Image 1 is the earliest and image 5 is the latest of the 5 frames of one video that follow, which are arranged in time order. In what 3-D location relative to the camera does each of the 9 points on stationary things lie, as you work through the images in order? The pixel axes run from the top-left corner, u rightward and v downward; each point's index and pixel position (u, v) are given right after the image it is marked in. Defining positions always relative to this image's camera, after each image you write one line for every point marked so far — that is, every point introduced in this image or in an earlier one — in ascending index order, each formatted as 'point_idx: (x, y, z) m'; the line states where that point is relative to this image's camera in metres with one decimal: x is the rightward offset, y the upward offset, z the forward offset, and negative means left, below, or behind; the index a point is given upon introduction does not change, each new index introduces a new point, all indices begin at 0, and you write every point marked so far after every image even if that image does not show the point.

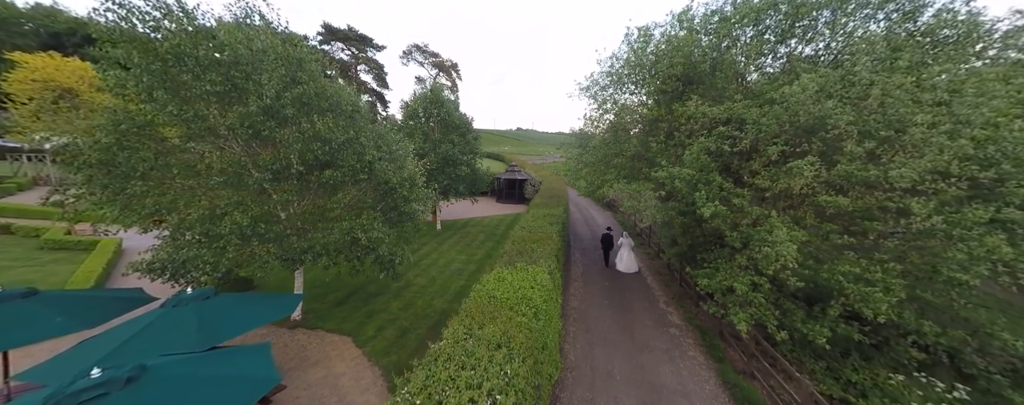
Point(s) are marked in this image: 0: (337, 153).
0: (-4.1, +1.2, +7.2) m
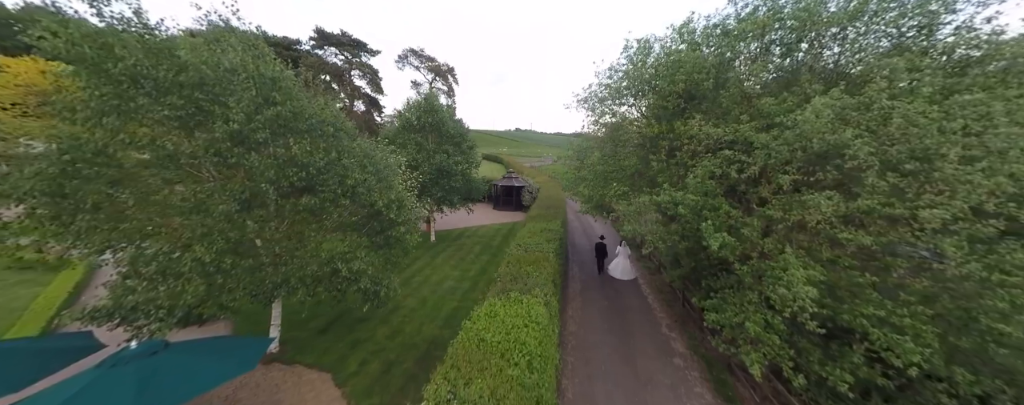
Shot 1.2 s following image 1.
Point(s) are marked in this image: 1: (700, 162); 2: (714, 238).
0: (-4.3, +0.6, +6.6) m
1: (+4.6, +1.0, +7.5) m
2: (+4.0, -0.7, +6.0) m
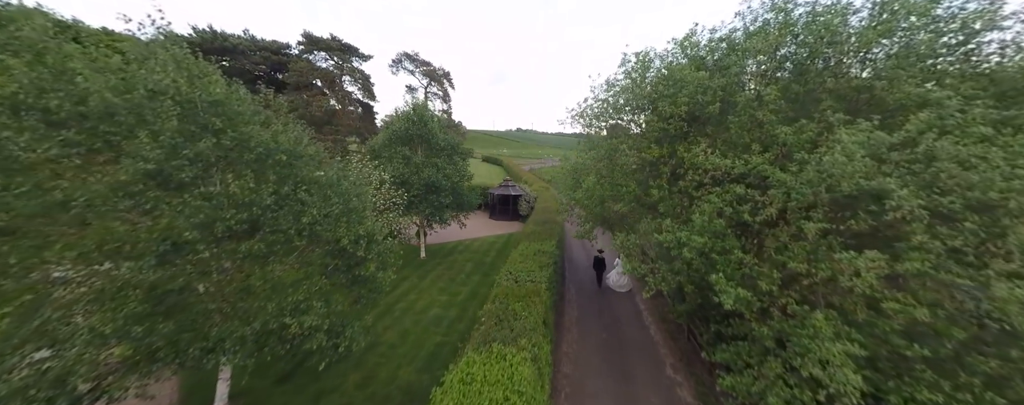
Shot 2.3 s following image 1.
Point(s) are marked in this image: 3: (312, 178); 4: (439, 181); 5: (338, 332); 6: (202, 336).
0: (-4.7, -0.2, +5.7) m
1: (+4.3, +0.2, +6.6) m
2: (+3.7, -1.5, +5.1) m
3: (-4.5, +0.6, +6.8) m
4: (-4.4, +1.3, +18.1) m
5: (-3.7, -2.8, +6.5) m
6: (-5.2, -2.3, +5.1) m
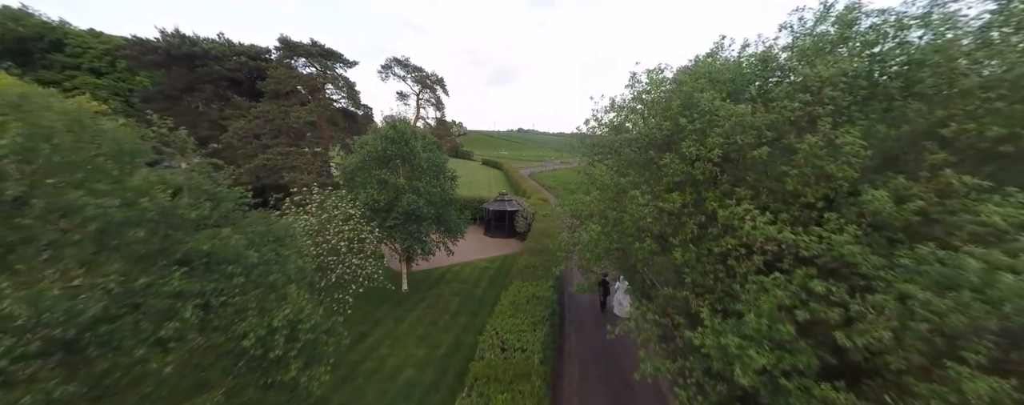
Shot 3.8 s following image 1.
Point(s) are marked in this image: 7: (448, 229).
0: (-5.0, -1.5, +3.6) m
1: (+3.9, -1.2, +4.7) m
2: (+3.3, -2.9, +3.2) m
3: (-4.9, -0.8, +4.8) m
4: (-4.9, -0.2, +16.1) m
5: (-4.1, -4.1, +4.4) m
6: (-5.6, -3.5, +3.0) m
7: (-4.1, -1.6, +18.3) m
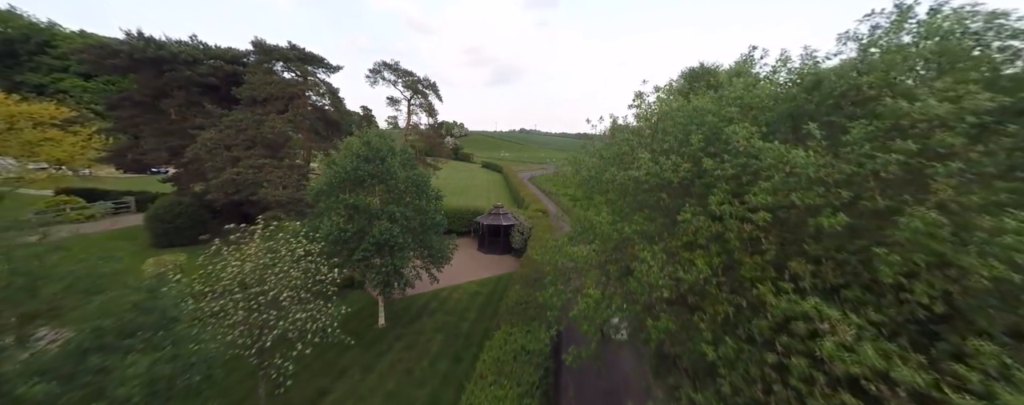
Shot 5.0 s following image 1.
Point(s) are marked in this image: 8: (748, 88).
0: (-5.5, -2.7, +1.7) m
1: (+3.4, -2.3, +2.9) m
2: (+2.9, -4.0, +1.4) m
3: (-5.4, -1.9, +2.9) m
4: (-5.5, -1.5, +14.2) m
5: (-4.6, -5.2, +2.5) m
6: (-6.0, -4.7, +1.1) m
7: (-4.7, -2.8, +16.4) m
8: (+4.3, +2.1, +5.8) m
